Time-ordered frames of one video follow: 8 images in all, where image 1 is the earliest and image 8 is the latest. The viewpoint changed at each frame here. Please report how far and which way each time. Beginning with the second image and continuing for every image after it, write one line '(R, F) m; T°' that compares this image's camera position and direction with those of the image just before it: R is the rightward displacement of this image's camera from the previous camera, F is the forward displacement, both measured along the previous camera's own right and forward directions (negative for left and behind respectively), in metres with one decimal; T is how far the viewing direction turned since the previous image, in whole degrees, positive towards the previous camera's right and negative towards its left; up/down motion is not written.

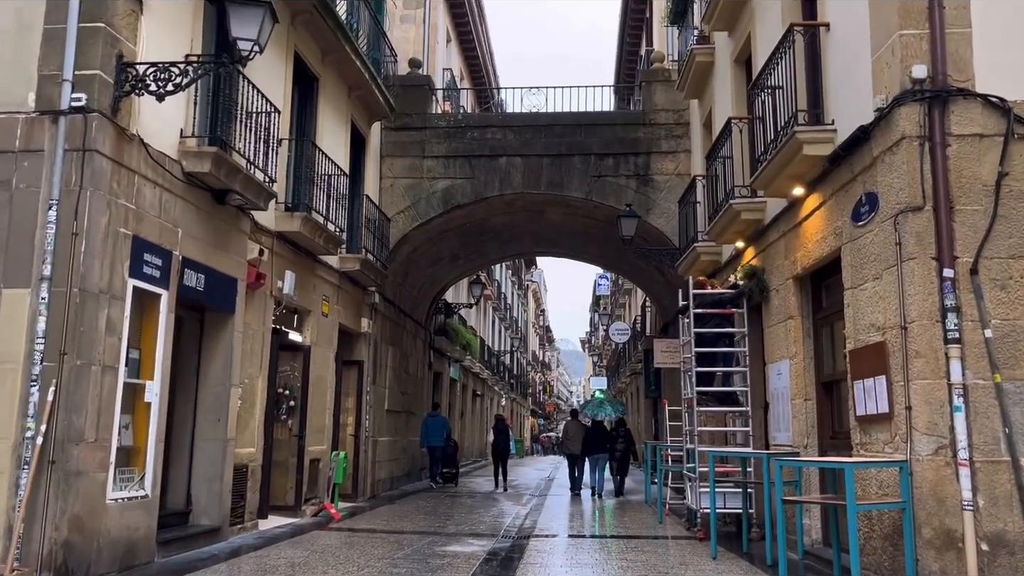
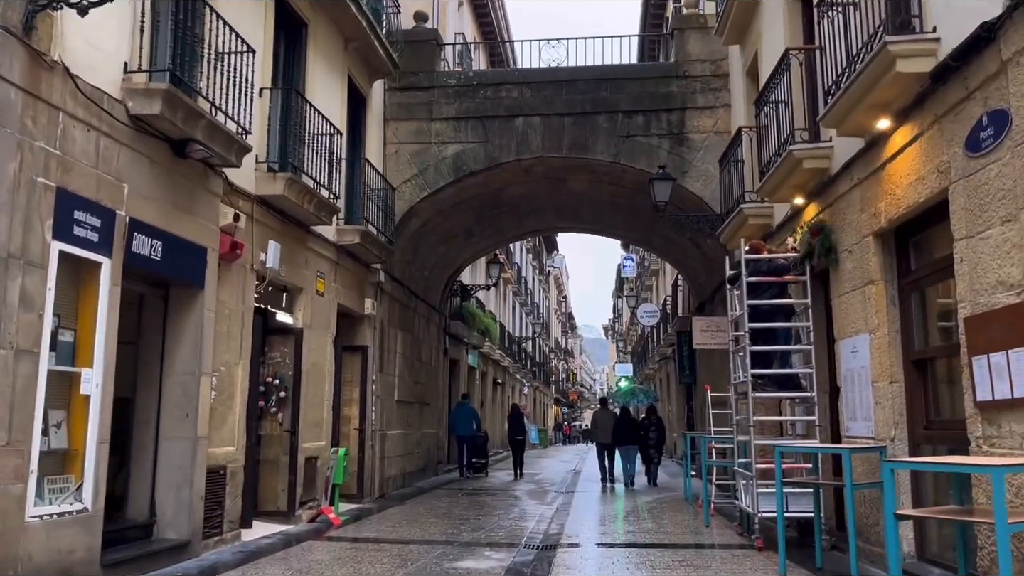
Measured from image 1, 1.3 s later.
(0.0, +1.4) m; -1°
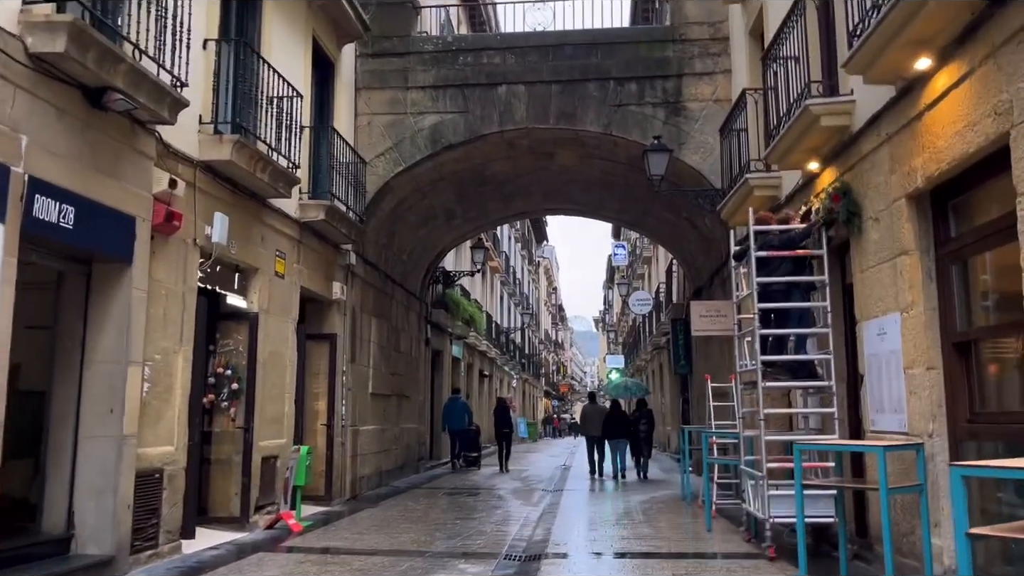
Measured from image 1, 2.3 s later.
(+0.1, +0.9) m; +1°
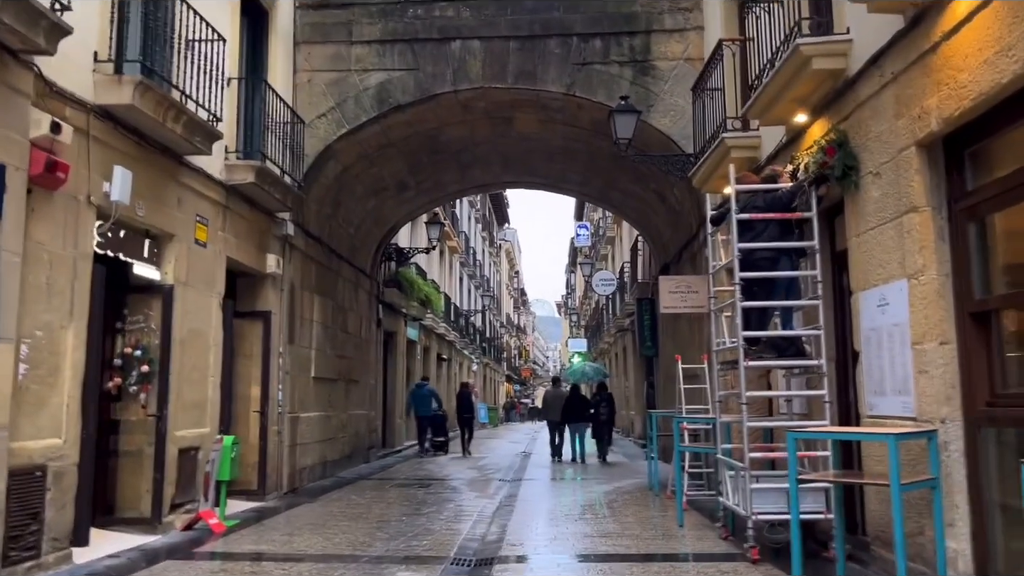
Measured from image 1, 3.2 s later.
(+0.1, +0.9) m; +3°
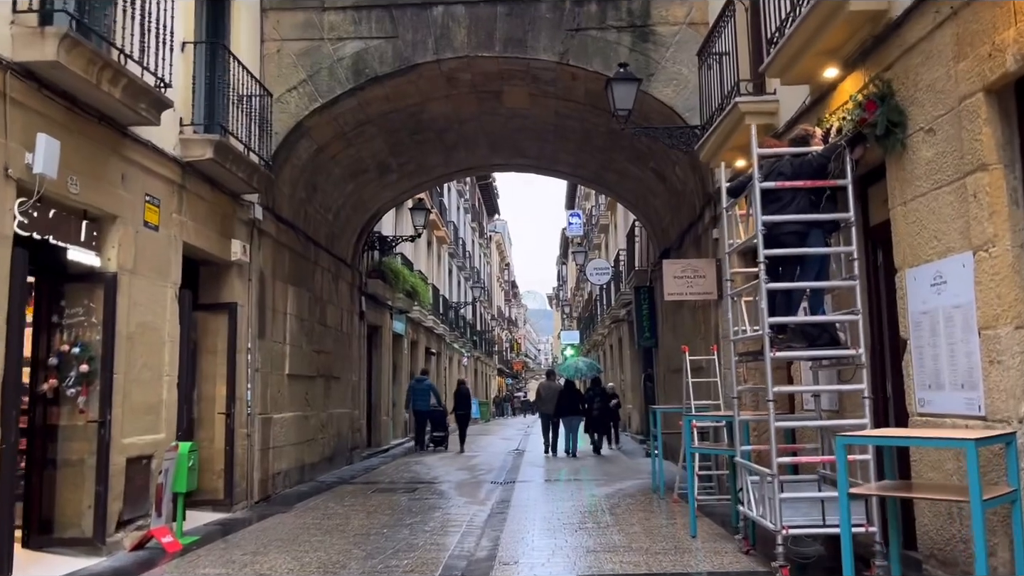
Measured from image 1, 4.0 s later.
(0.0, +0.8) m; +1°
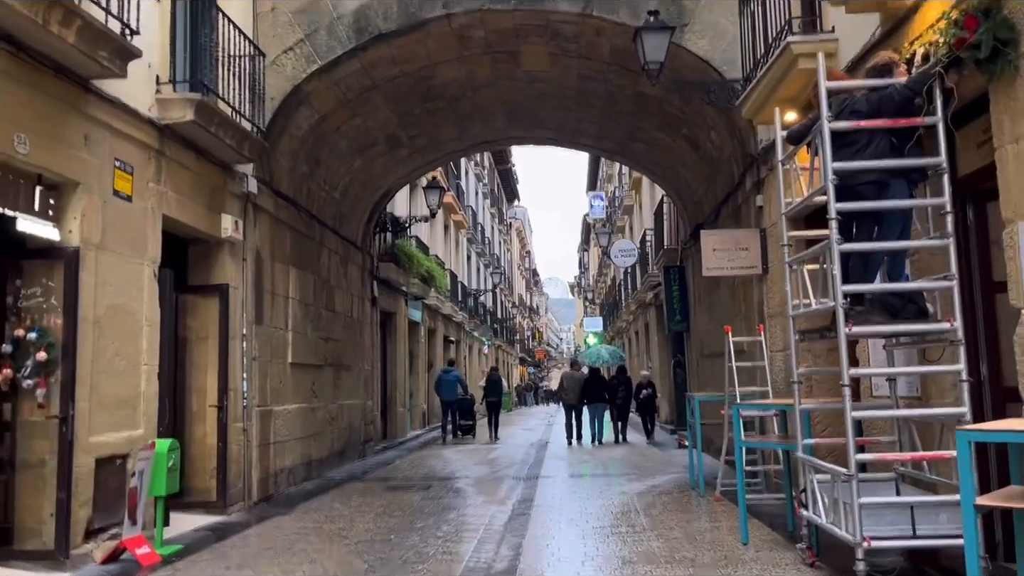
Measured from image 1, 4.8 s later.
(0.0, +0.9) m; -1°
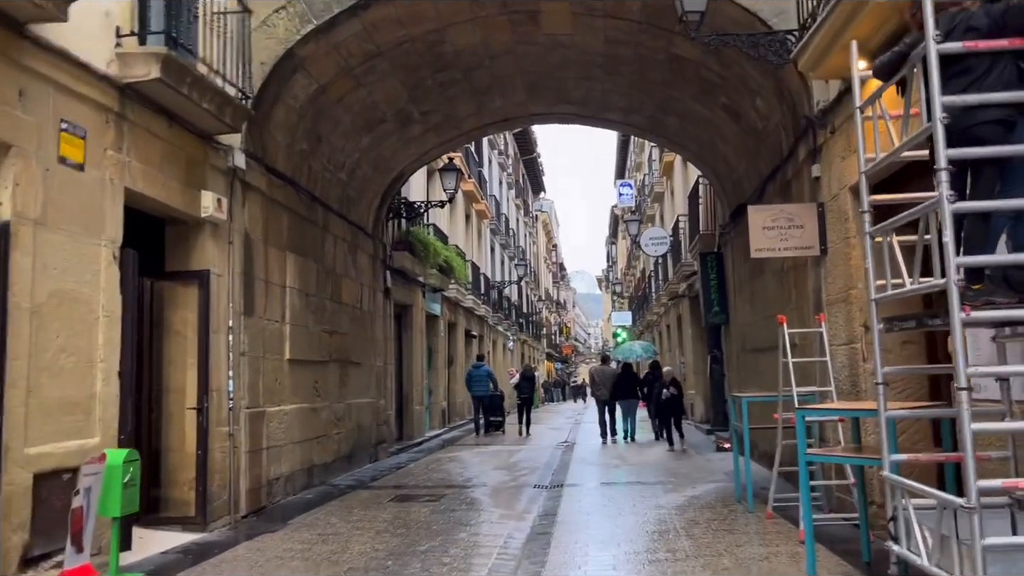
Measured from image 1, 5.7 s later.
(+0.1, +1.0) m; -2°
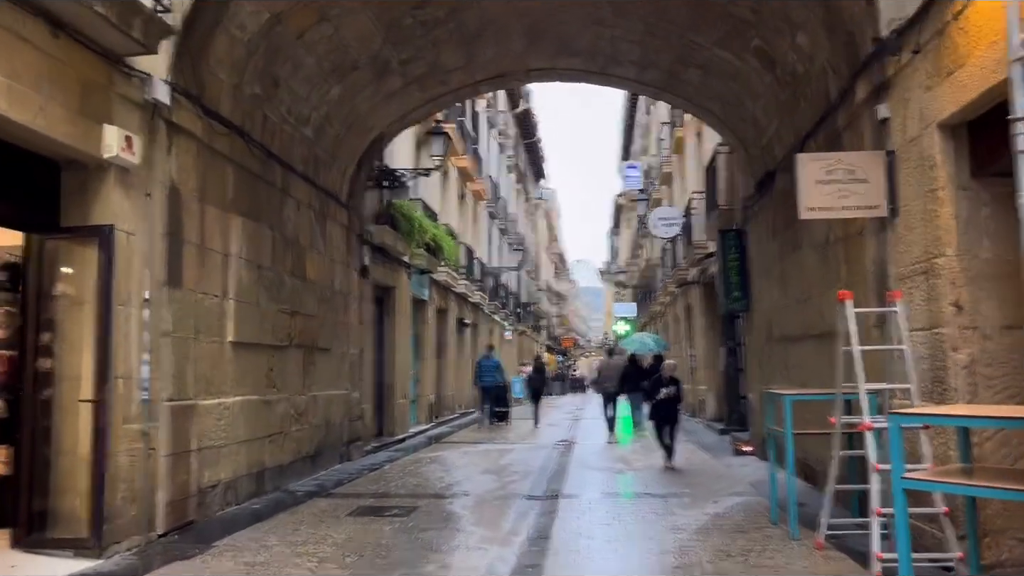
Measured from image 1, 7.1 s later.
(+0.1, +1.4) m; 0°
